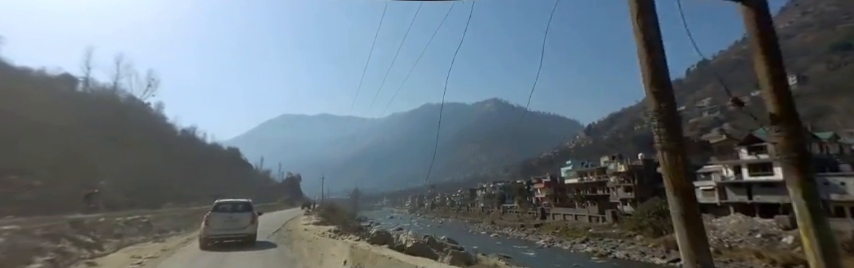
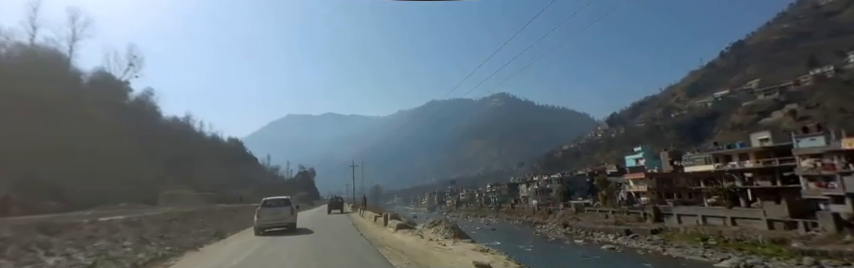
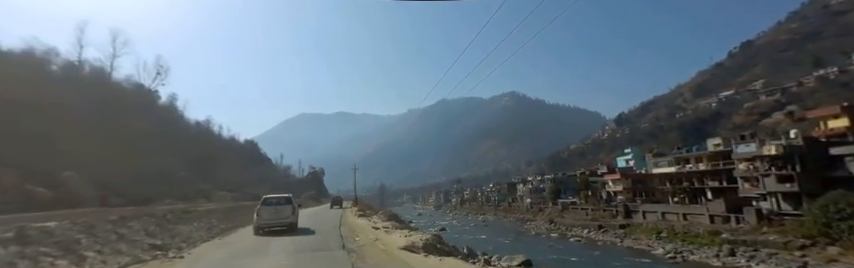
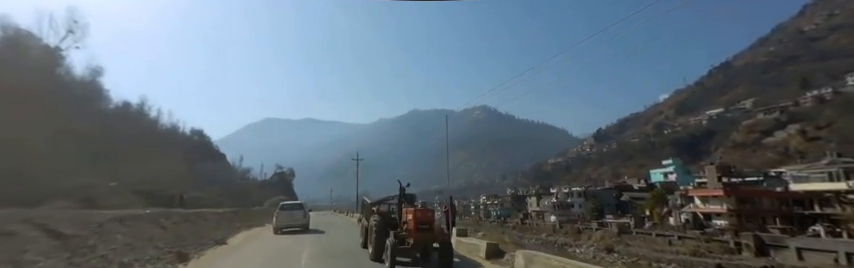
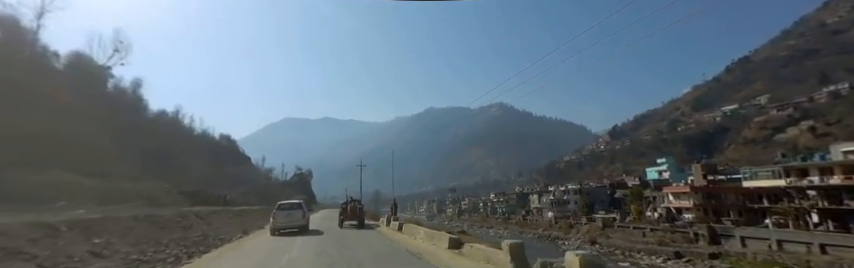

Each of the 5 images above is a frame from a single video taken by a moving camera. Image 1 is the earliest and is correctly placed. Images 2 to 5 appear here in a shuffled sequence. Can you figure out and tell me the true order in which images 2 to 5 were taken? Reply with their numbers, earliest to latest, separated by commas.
3, 2, 5, 4
